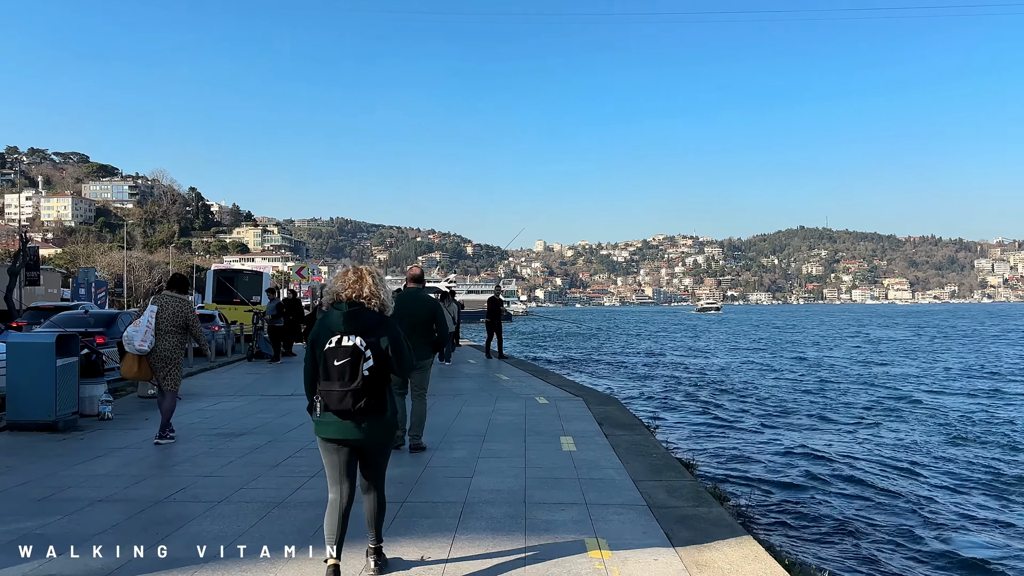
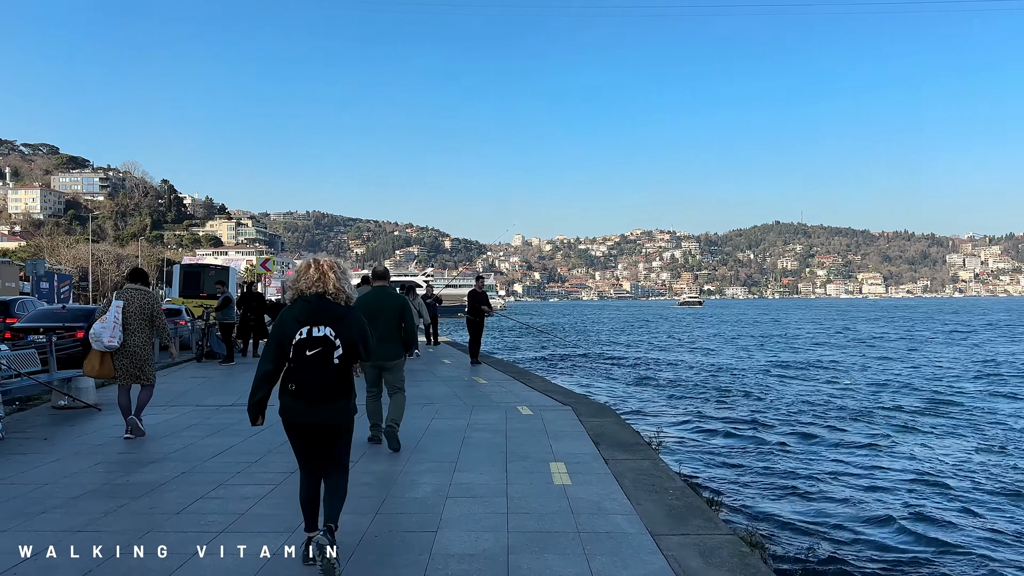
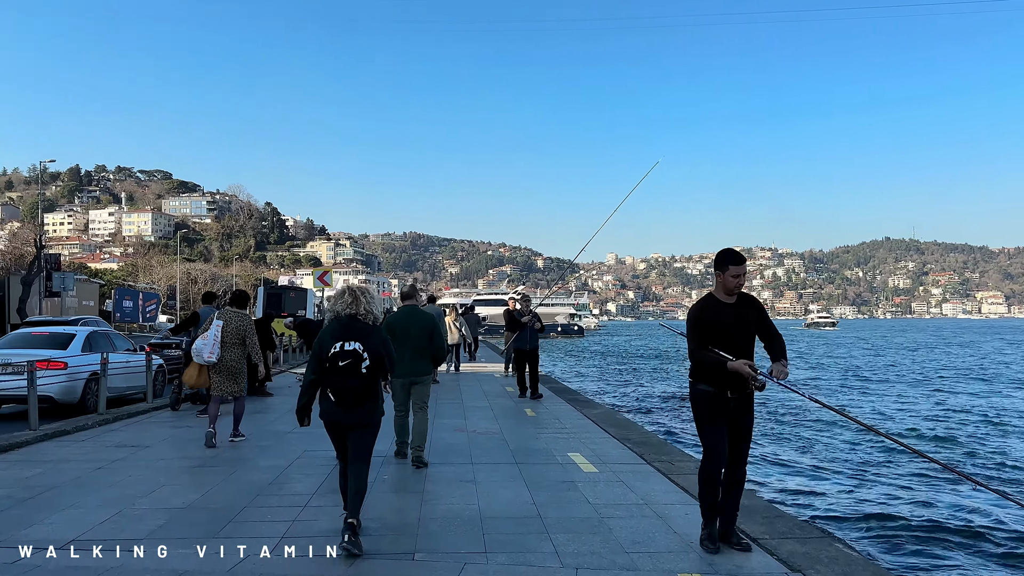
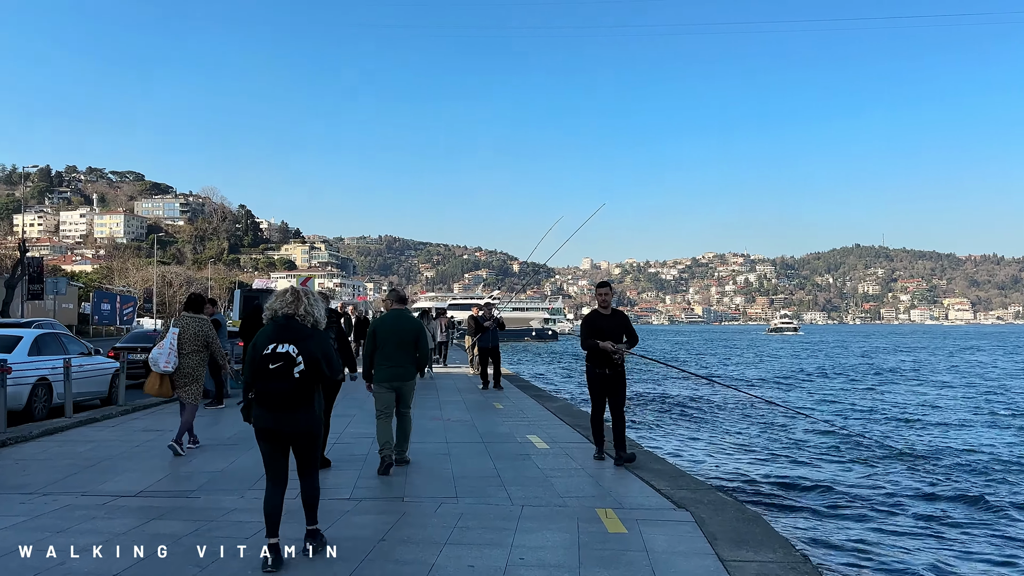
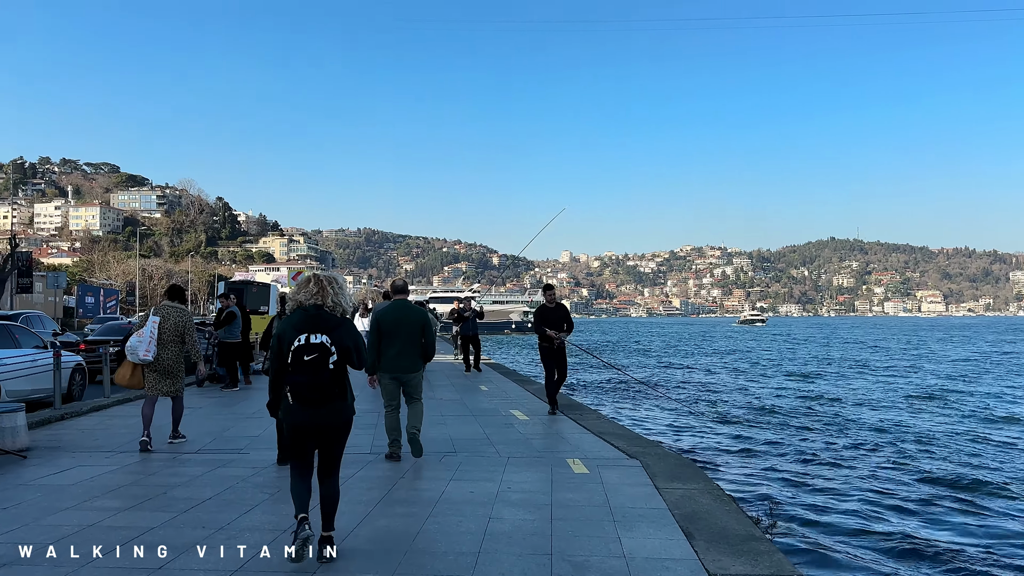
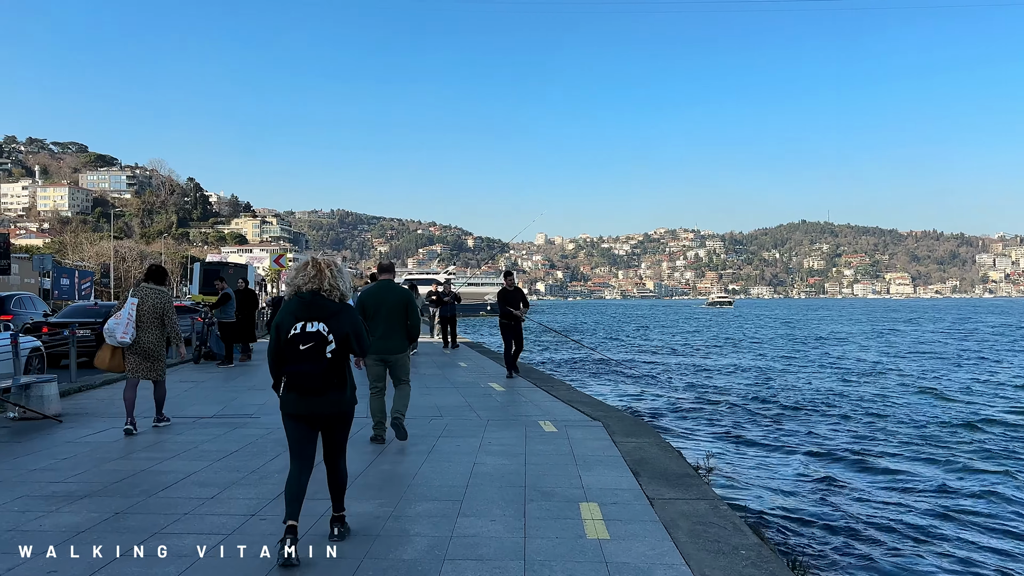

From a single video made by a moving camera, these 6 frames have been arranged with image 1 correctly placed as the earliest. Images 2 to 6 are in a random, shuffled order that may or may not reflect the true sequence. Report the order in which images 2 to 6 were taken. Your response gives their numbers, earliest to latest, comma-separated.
2, 6, 5, 4, 3
